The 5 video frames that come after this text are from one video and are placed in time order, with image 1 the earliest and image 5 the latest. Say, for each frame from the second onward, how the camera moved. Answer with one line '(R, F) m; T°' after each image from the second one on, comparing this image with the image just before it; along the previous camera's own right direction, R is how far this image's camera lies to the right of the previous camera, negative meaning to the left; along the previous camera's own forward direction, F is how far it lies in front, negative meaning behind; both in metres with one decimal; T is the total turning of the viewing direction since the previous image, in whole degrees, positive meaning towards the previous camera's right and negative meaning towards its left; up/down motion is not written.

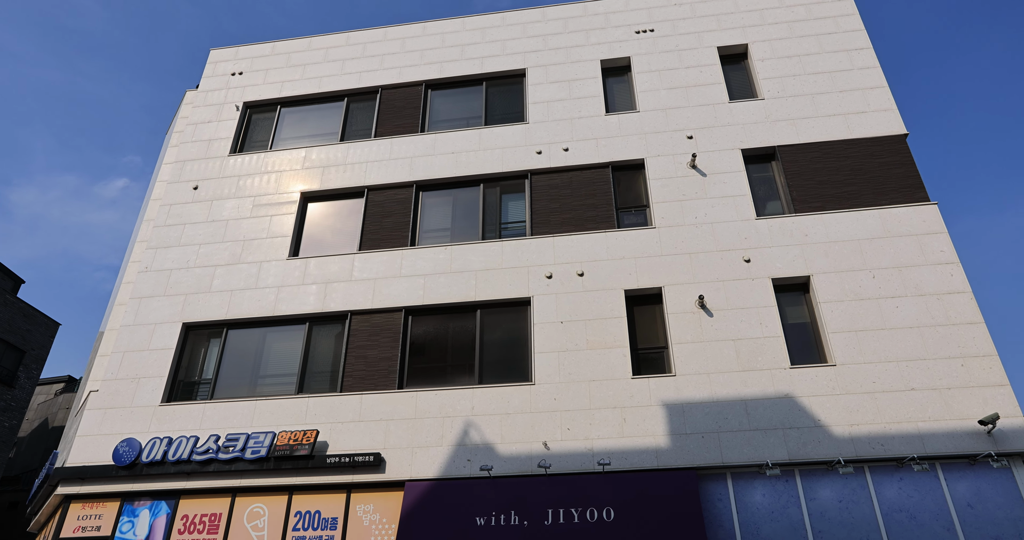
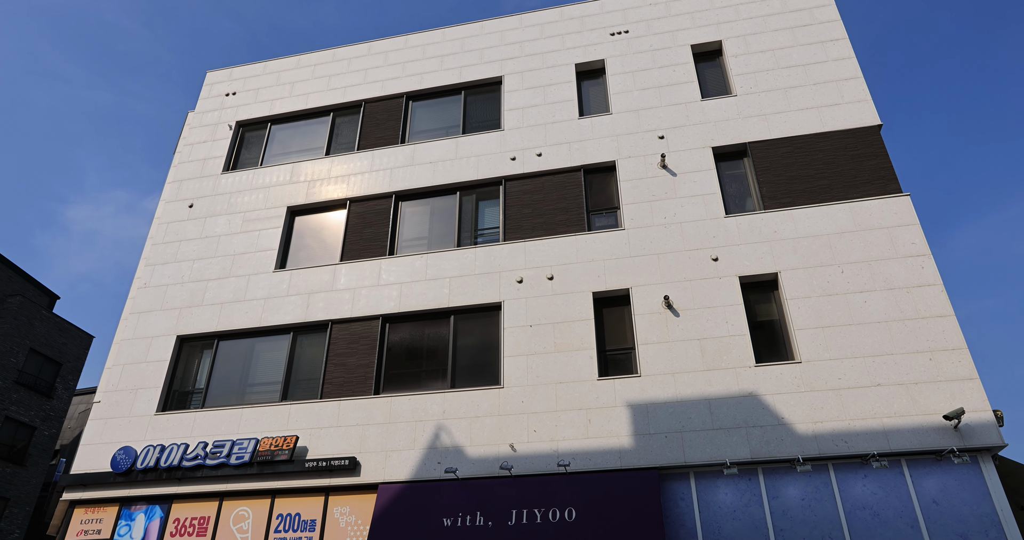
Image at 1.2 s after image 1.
(+1.6, -0.2) m; -3°
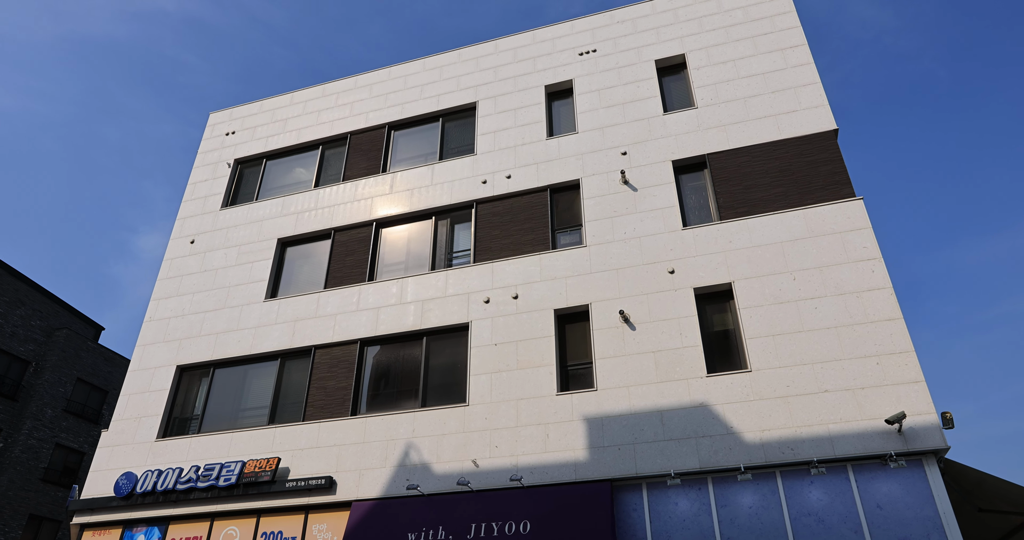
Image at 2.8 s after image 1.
(+2.0, -0.5) m; -4°
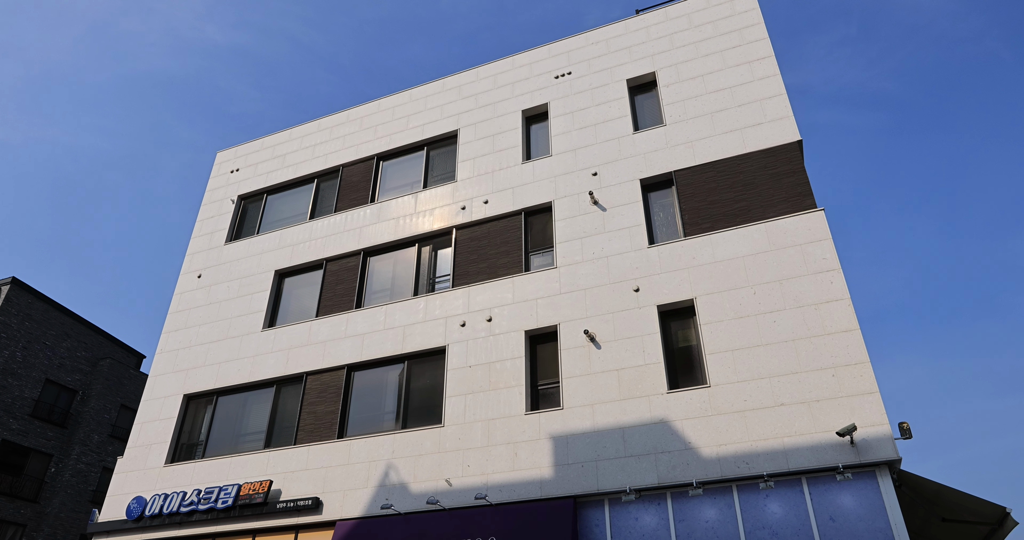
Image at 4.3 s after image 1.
(+1.8, -0.5) m; -4°
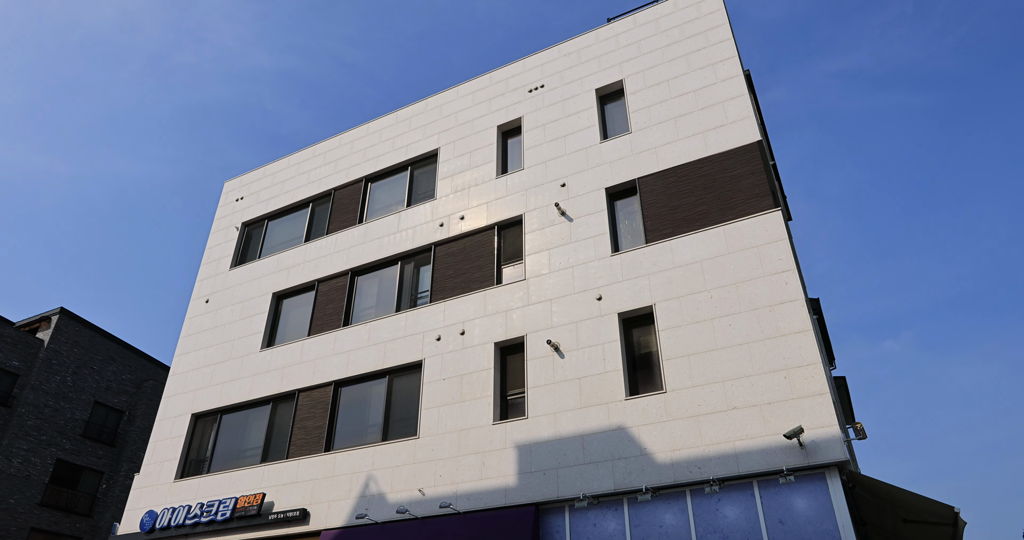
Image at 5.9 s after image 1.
(+2.0, -0.3) m; -4°
